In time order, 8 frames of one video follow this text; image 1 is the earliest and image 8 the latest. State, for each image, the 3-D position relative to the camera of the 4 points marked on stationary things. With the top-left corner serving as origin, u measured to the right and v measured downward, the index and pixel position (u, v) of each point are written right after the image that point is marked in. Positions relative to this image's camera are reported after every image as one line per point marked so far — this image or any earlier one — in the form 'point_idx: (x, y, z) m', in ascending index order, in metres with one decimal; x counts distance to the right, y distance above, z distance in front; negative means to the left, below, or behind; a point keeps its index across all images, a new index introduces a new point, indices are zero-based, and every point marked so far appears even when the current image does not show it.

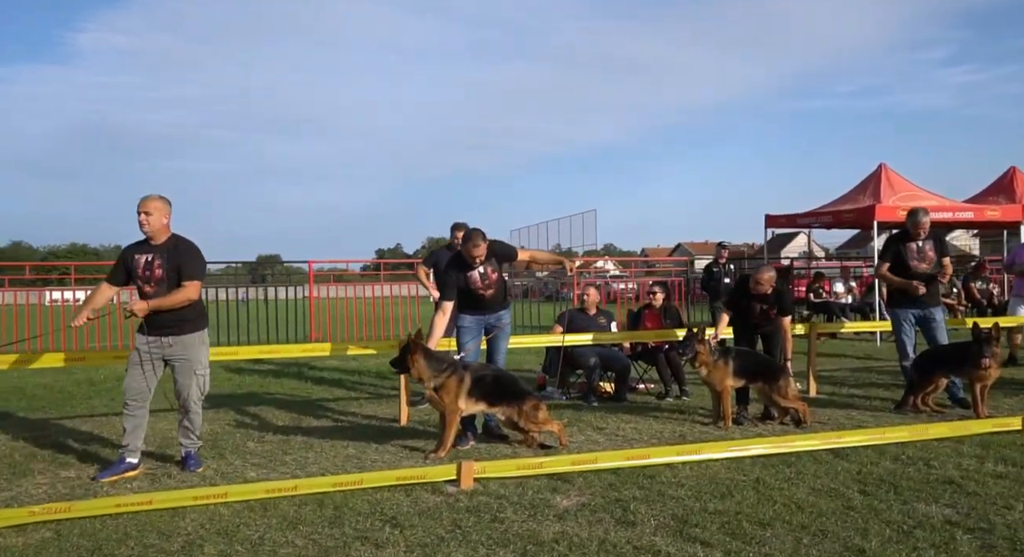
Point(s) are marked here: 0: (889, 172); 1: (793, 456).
0: (+8.7, +2.5, +18.4) m
1: (+2.0, -1.2, +5.6) m
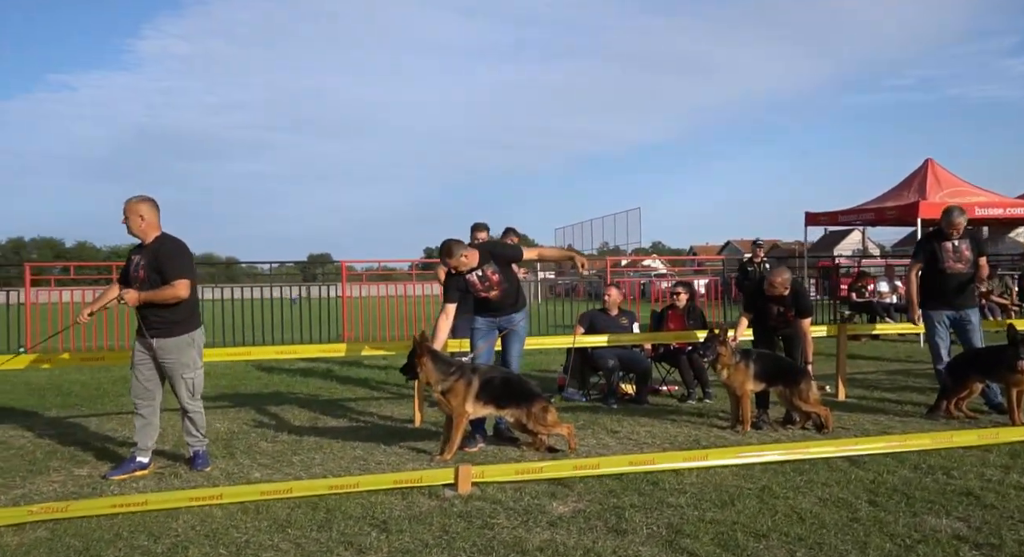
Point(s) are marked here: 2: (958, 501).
0: (+9.5, +2.5, +17.8) m
1: (+2.0, -1.2, +5.4) m
2: (+2.4, -1.2, +4.4) m
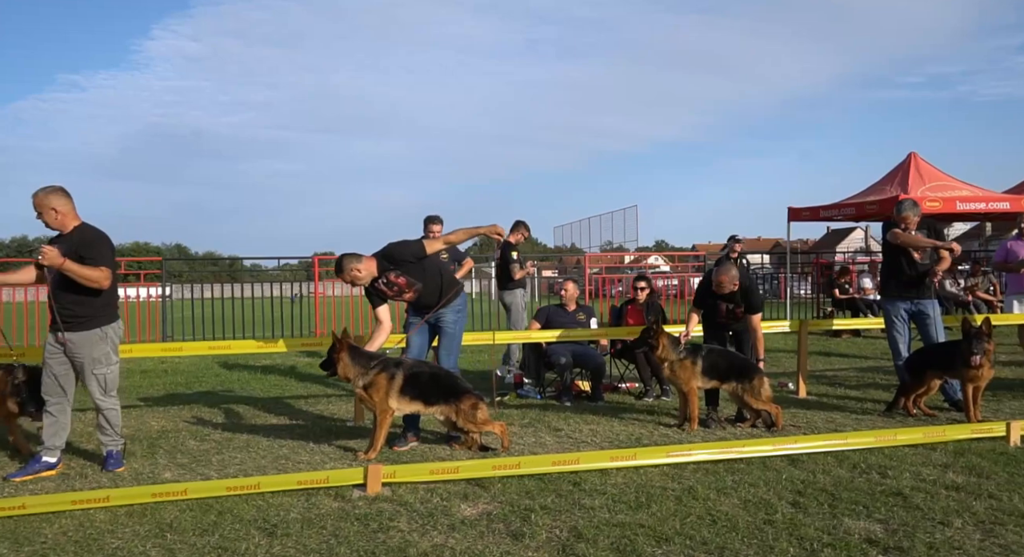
0: (+9.0, +2.6, +17.6) m
1: (+1.5, -1.2, +5.2) m
2: (+1.9, -1.2, +4.2) m
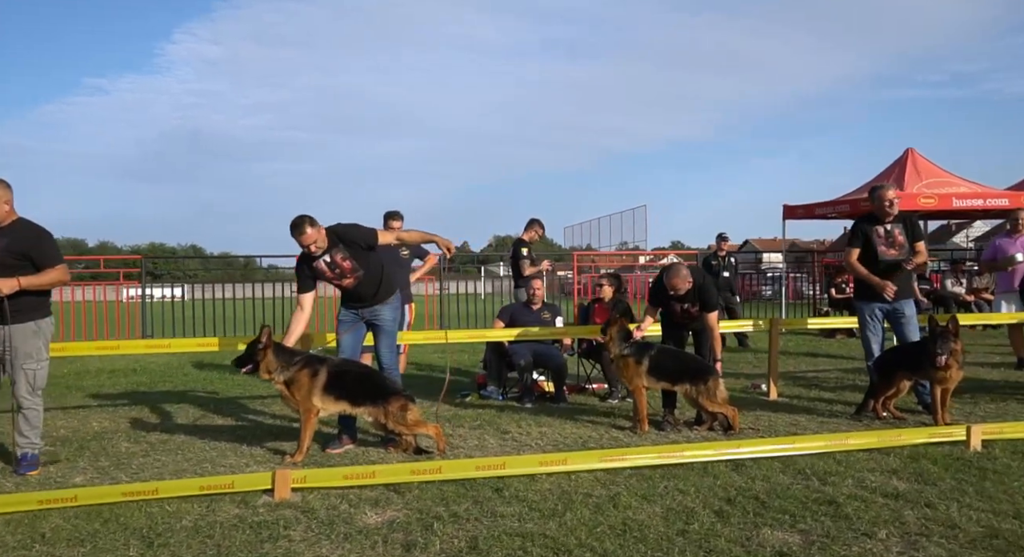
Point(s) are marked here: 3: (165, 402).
0: (+8.7, +2.6, +17.3) m
1: (+1.1, -1.2, +4.9) m
2: (+1.5, -1.1, +3.9) m
3: (-3.5, -1.2, +8.0) m
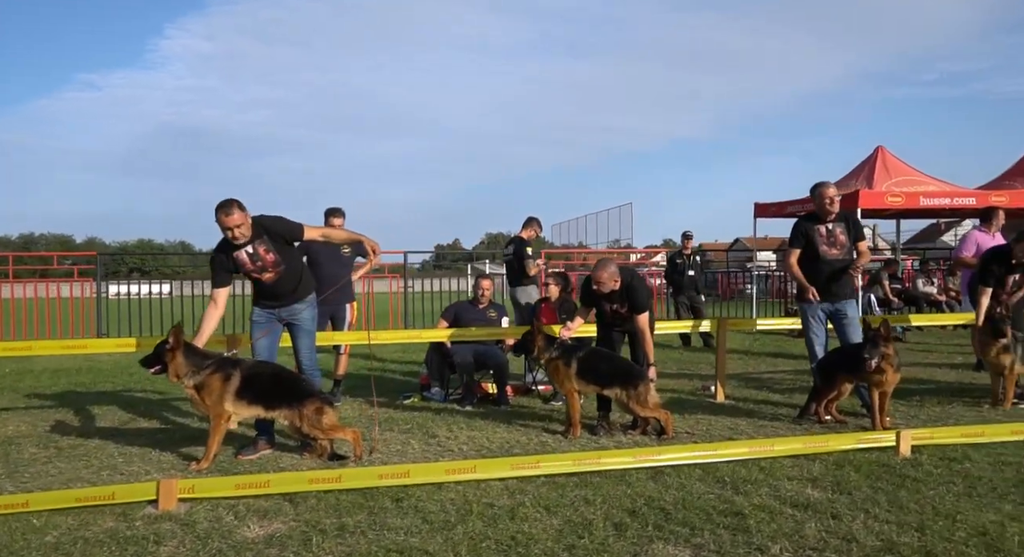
0: (+8.0, +2.7, +17.2) m
1: (+0.5, -1.2, +4.8) m
2: (+1.0, -1.1, +3.7) m
3: (-4.1, -1.2, +7.8) m
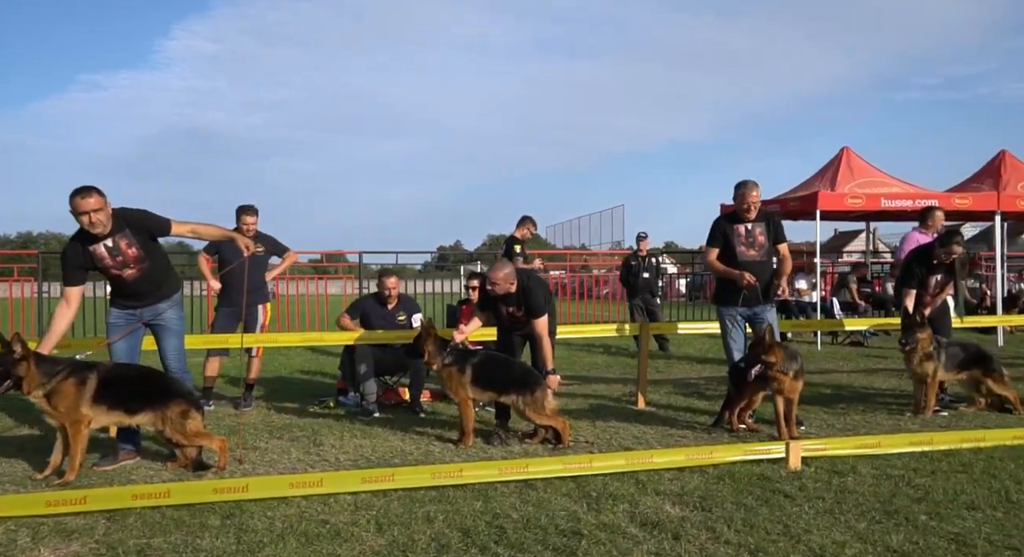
0: (+7.2, +2.6, +17.0) m
1: (-0.3, -1.2, +4.5) m
2: (+0.2, -1.2, +3.5) m
3: (-4.9, -1.2, +7.5) m
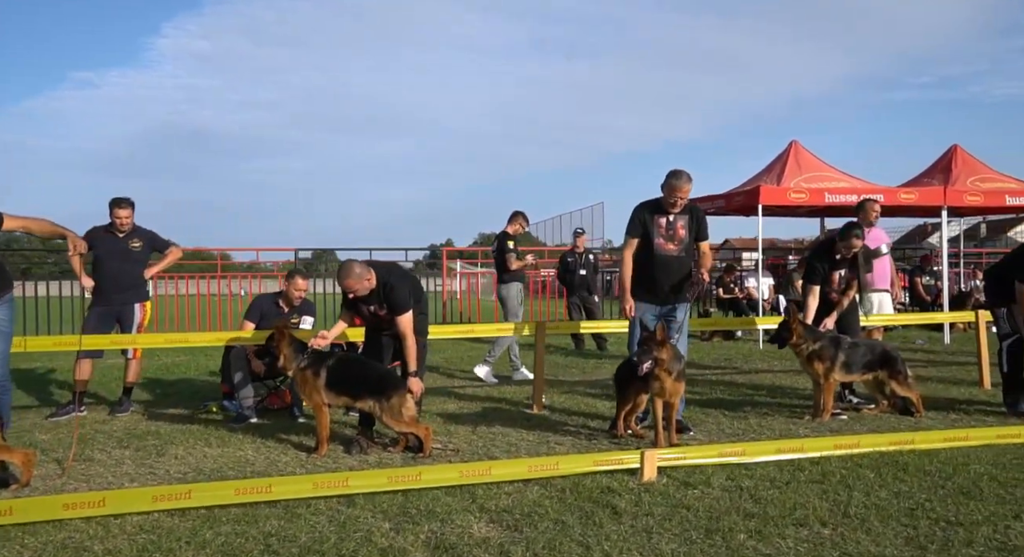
0: (+6.0, +2.7, +16.7) m
1: (-1.2, -1.2, +4.1) m
2: (-0.8, -1.1, +3.1) m
3: (-5.9, -1.2, +7.0) m
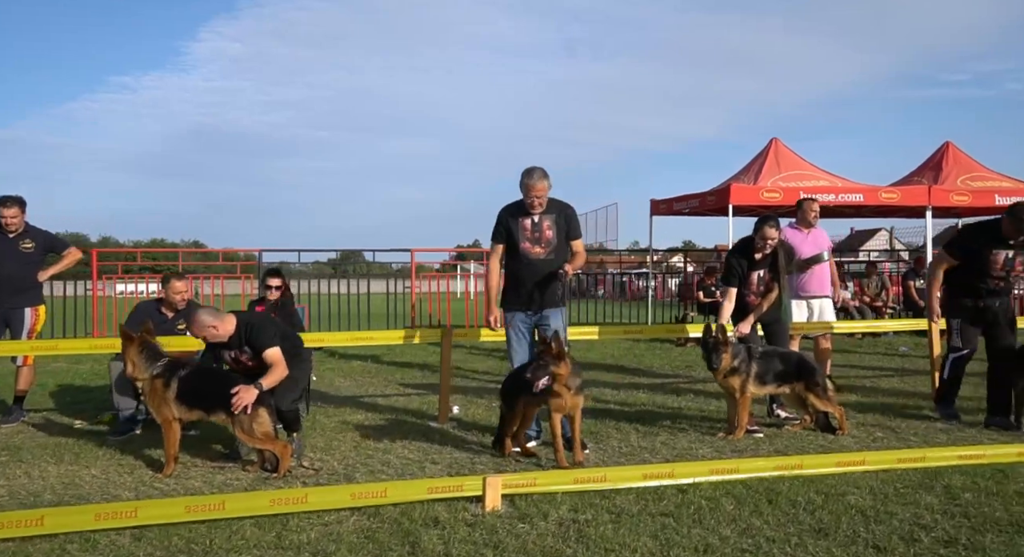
0: (+5.4, +2.6, +16.1) m
1: (-2.1, -1.2, +3.7) m
2: (-1.7, -1.2, +2.7) m
3: (-6.7, -1.2, +6.7) m
